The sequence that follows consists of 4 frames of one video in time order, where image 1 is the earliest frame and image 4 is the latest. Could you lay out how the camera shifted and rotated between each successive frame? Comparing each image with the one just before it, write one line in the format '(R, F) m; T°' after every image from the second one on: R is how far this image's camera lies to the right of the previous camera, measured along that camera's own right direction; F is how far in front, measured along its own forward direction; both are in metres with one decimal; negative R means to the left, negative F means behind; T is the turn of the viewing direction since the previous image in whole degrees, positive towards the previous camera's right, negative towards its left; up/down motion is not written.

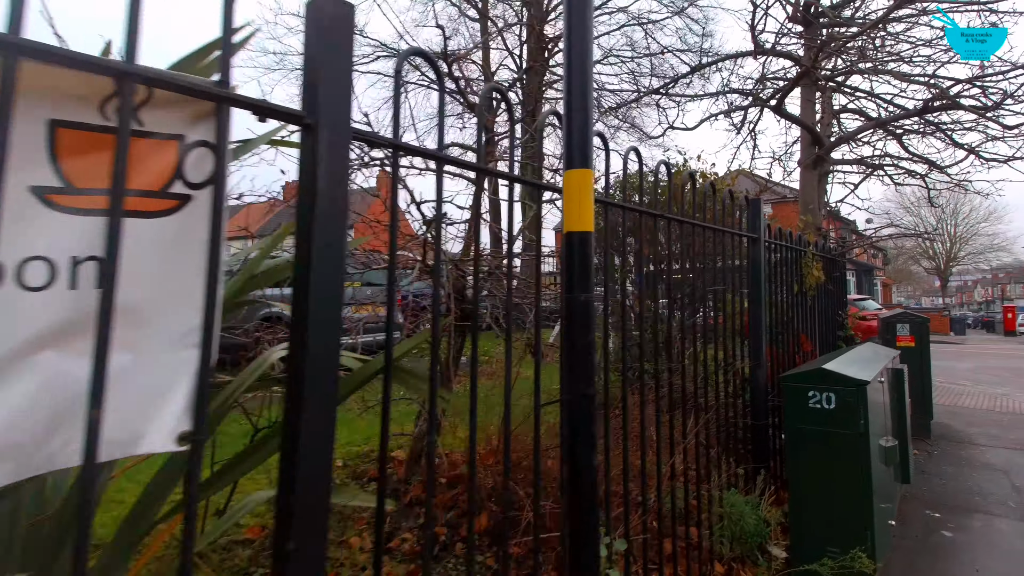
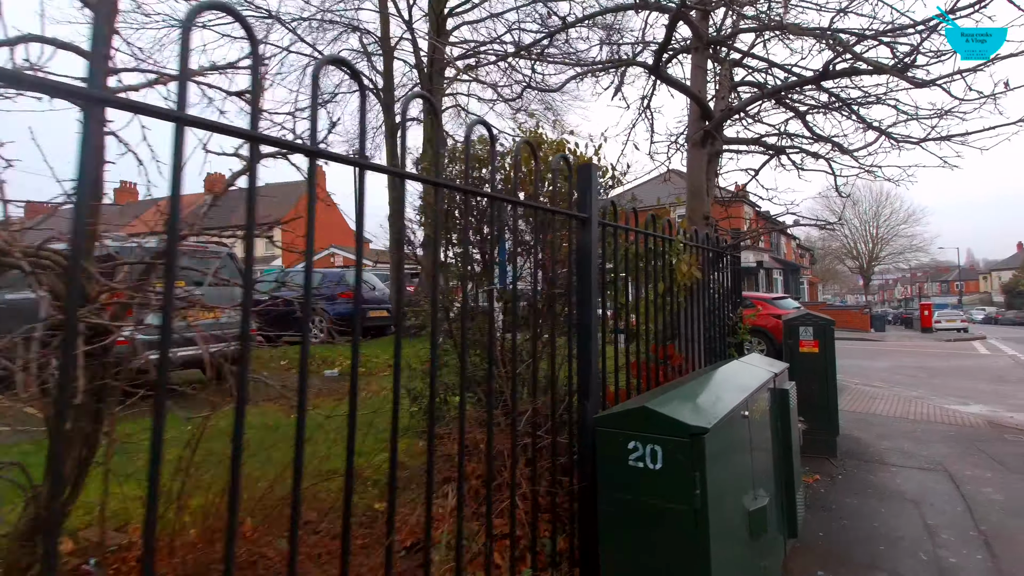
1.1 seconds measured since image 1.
(+1.1, +1.1) m; +5°
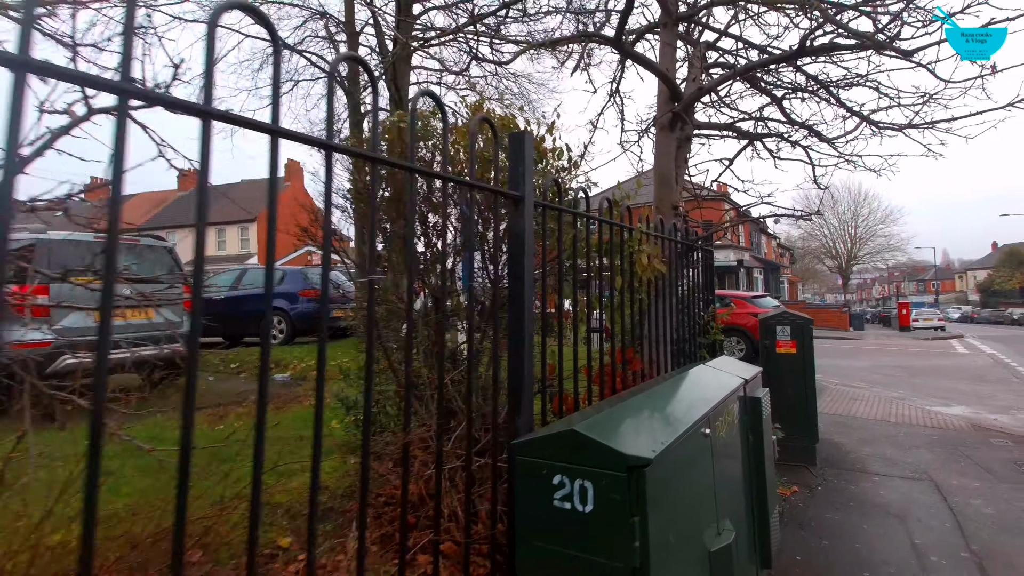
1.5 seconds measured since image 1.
(+0.3, +0.4) m; +2°
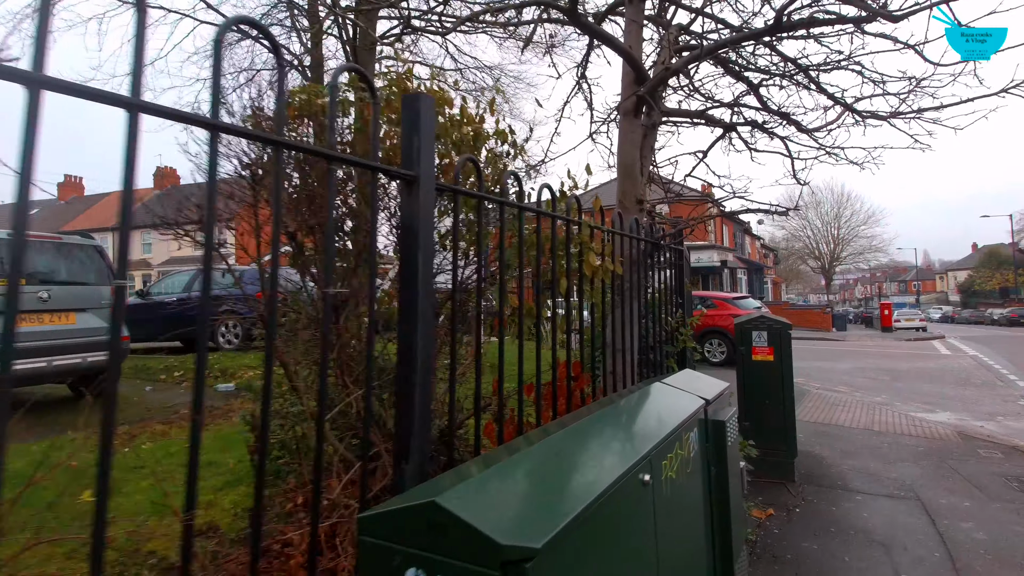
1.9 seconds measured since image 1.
(+0.3, +0.4) m; +1°
